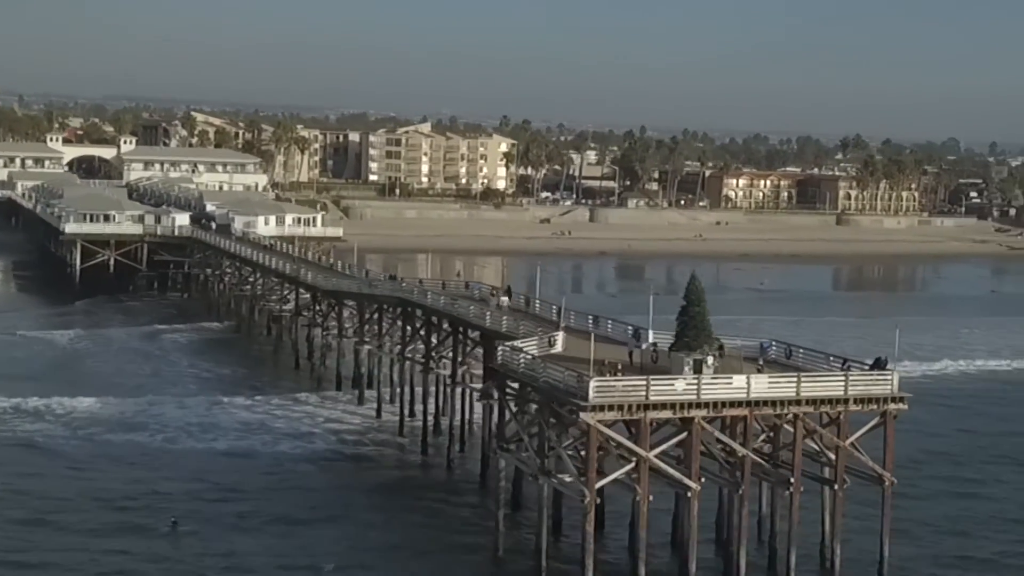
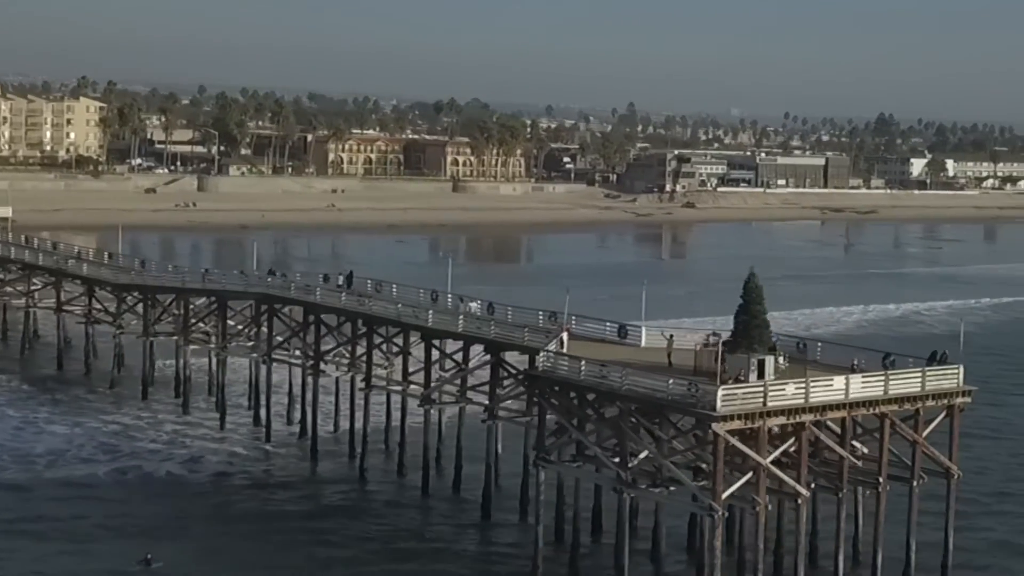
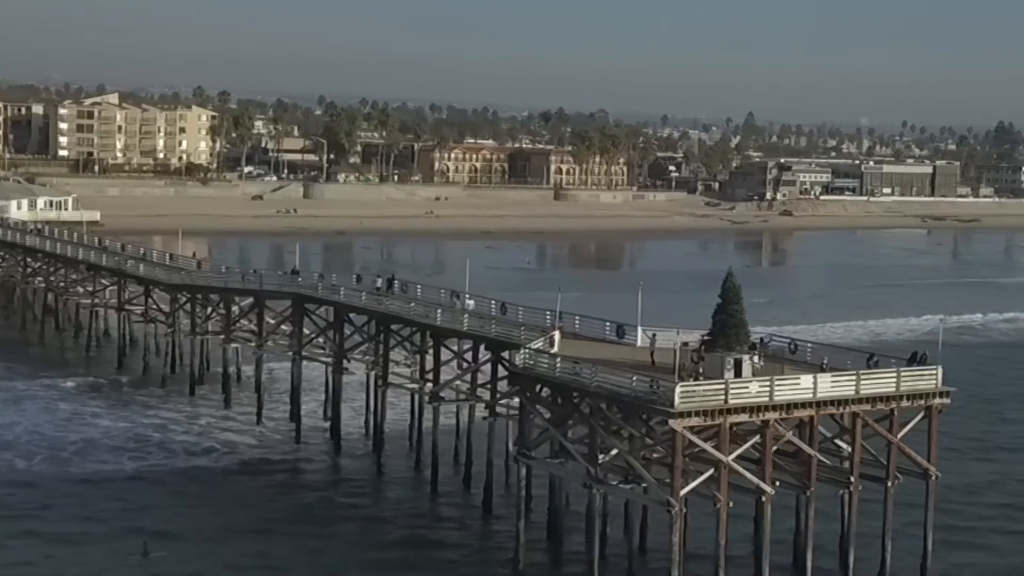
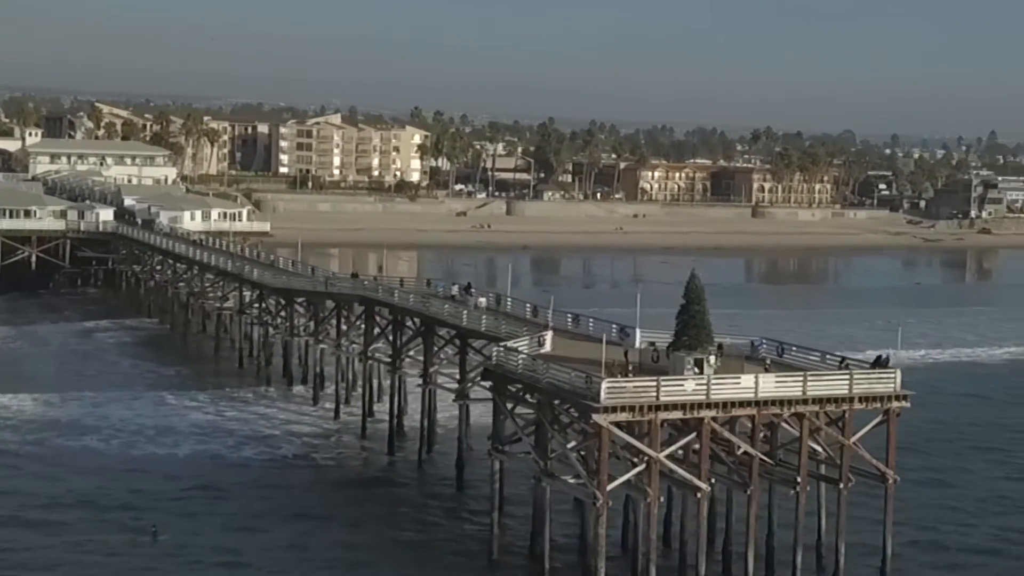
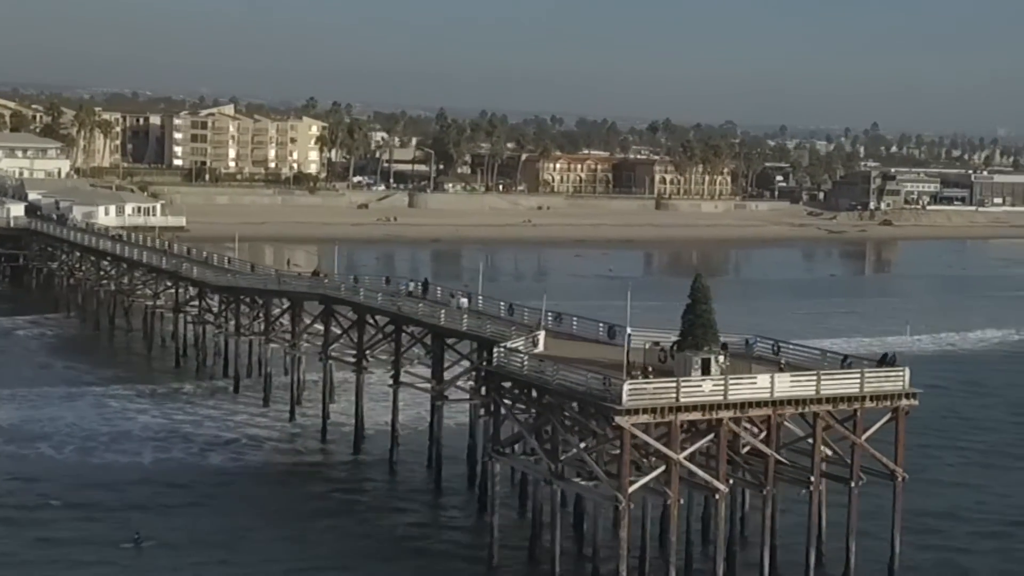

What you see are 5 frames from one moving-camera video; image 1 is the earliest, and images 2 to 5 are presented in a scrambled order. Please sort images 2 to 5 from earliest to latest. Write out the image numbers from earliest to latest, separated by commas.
4, 5, 3, 2
